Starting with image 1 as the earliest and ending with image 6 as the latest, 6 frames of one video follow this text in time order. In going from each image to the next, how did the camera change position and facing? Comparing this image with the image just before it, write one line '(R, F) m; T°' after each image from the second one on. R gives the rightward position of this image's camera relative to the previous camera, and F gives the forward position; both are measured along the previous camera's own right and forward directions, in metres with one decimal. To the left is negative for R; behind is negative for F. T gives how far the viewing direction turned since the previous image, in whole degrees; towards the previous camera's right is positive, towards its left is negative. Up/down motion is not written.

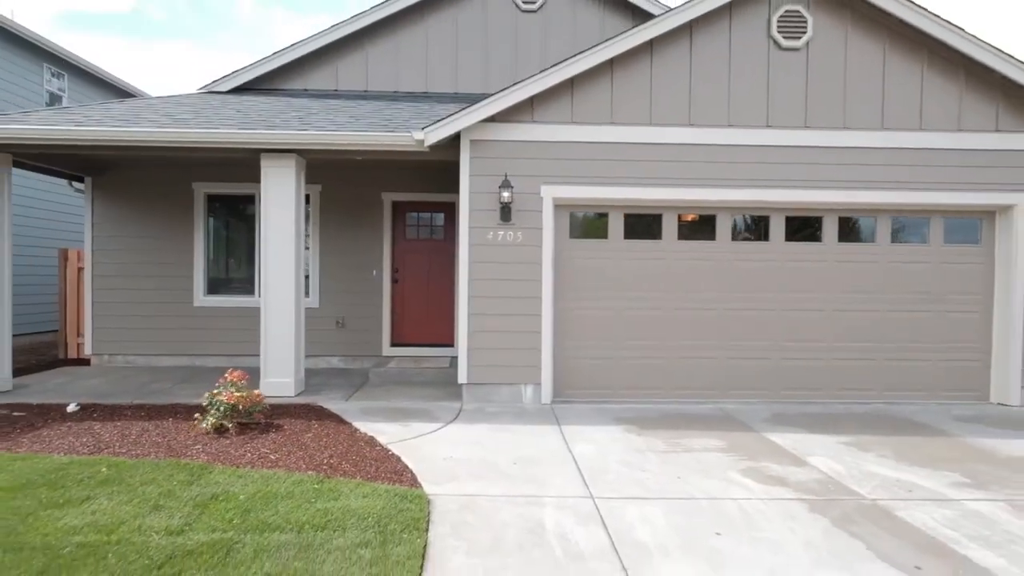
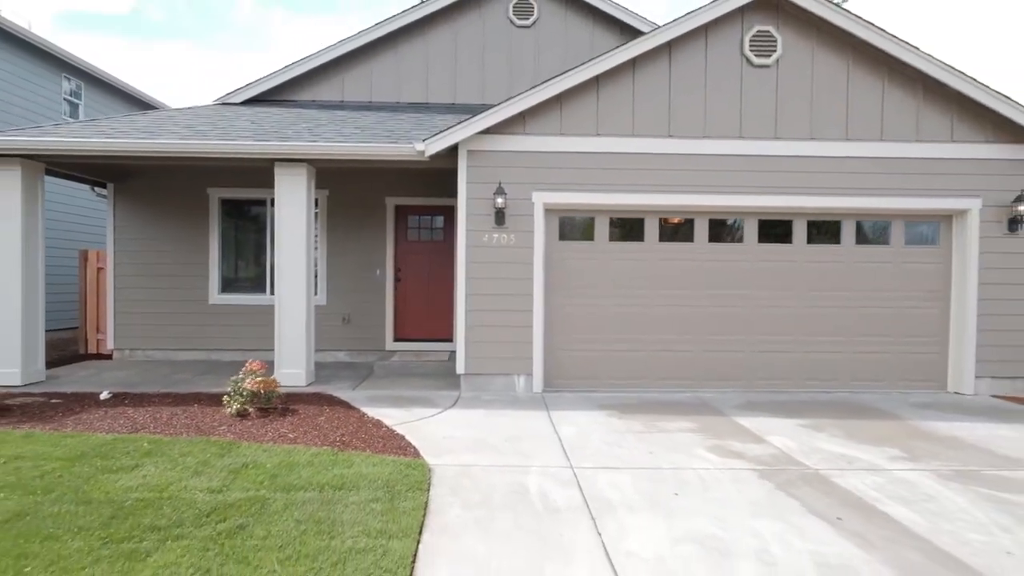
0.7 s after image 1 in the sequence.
(+0.1, -0.5) m; 0°
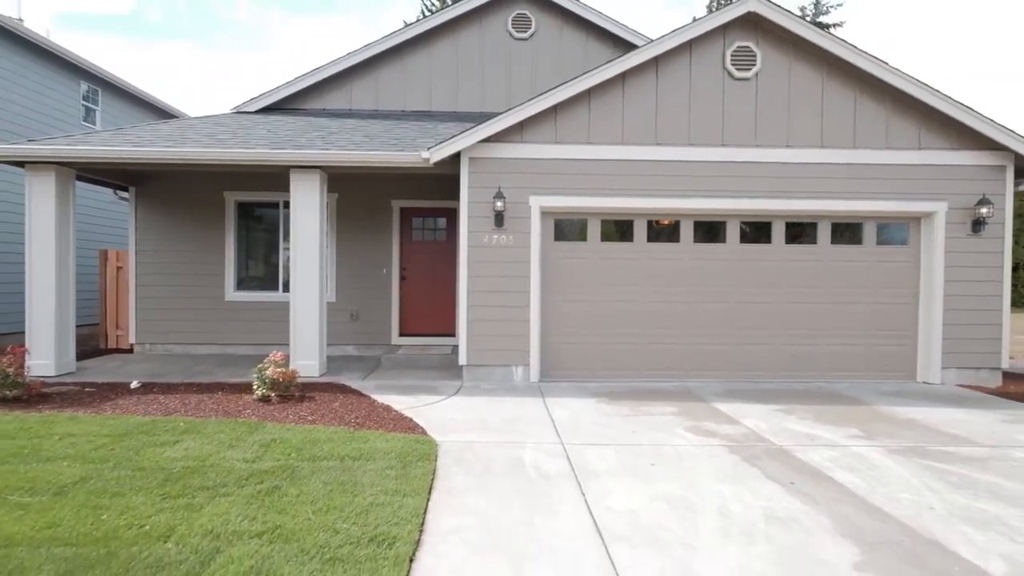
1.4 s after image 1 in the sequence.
(0.0, -0.5) m; 0°
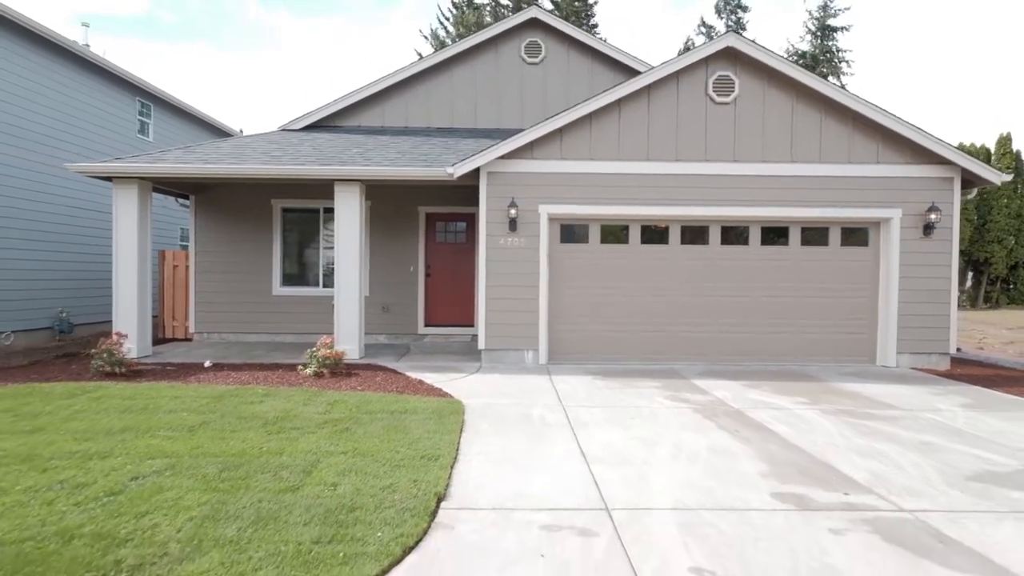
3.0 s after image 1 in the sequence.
(0.0, -1.2) m; -1°
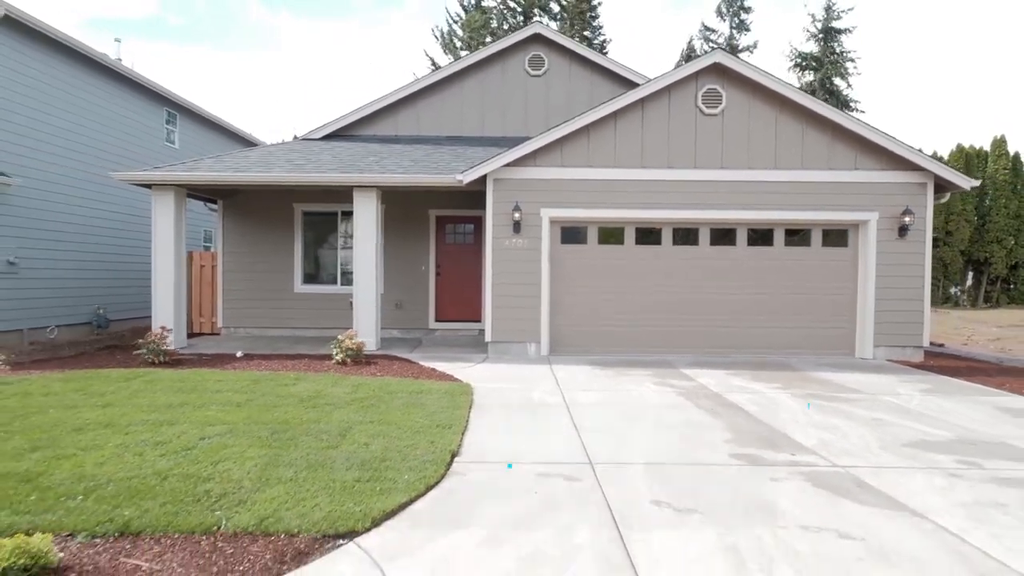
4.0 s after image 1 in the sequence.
(+0.1, -0.7) m; -1°
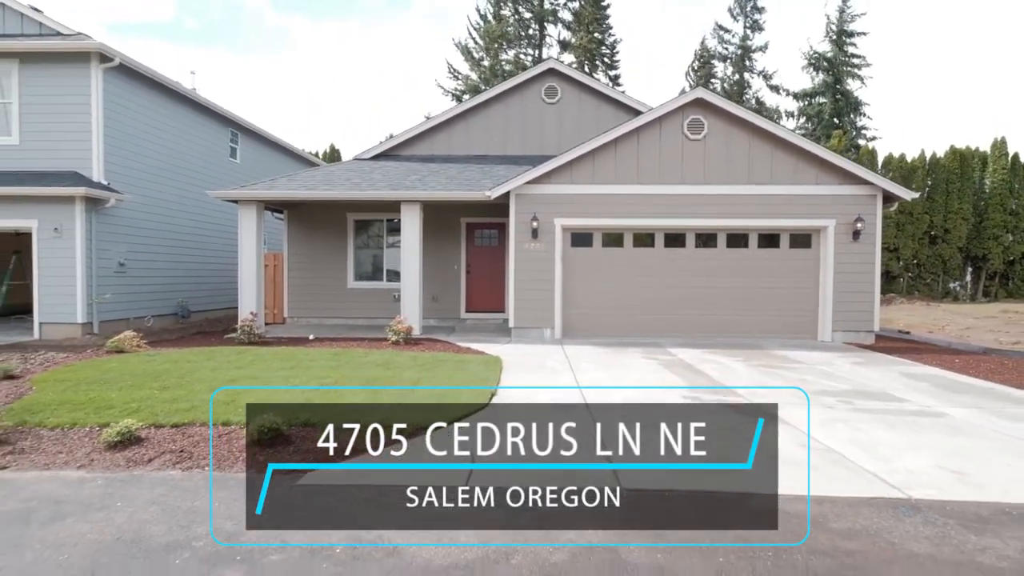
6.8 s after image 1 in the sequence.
(0.0, -2.0) m; -2°
